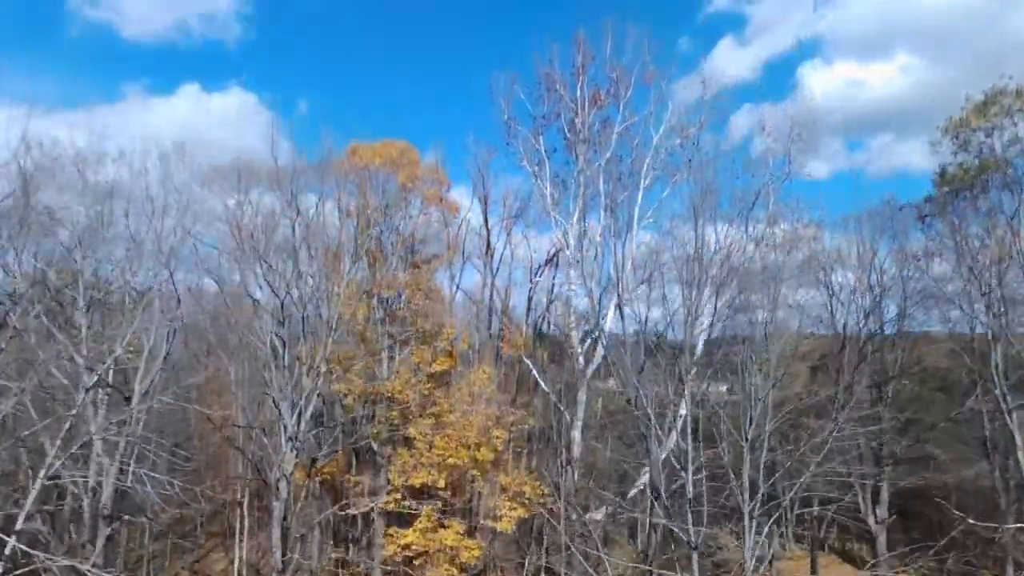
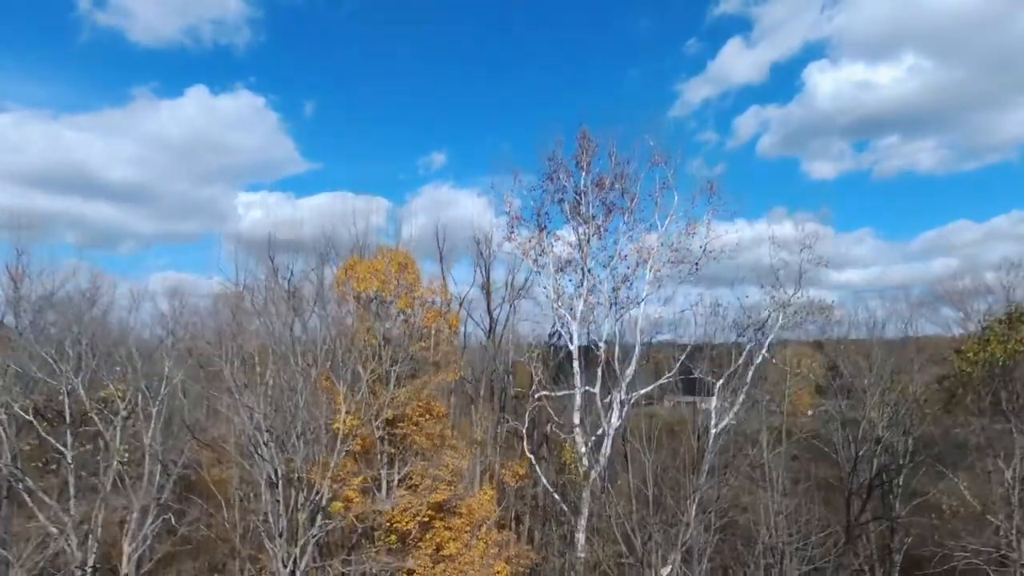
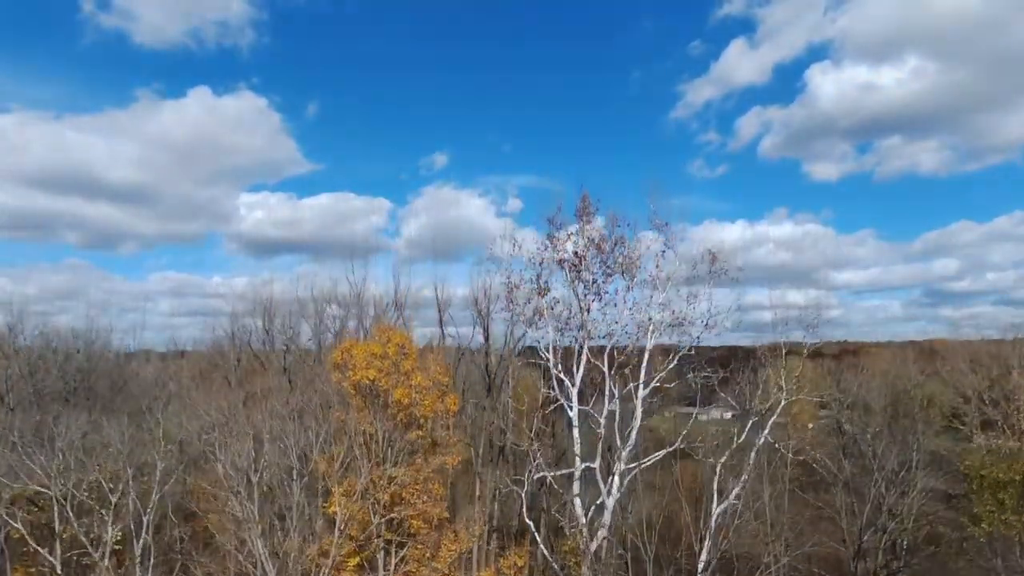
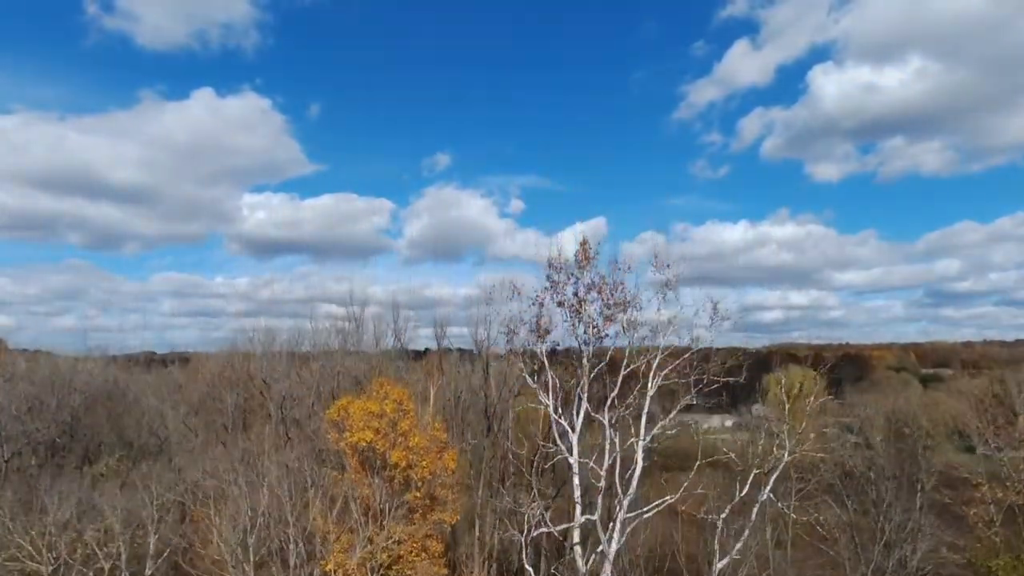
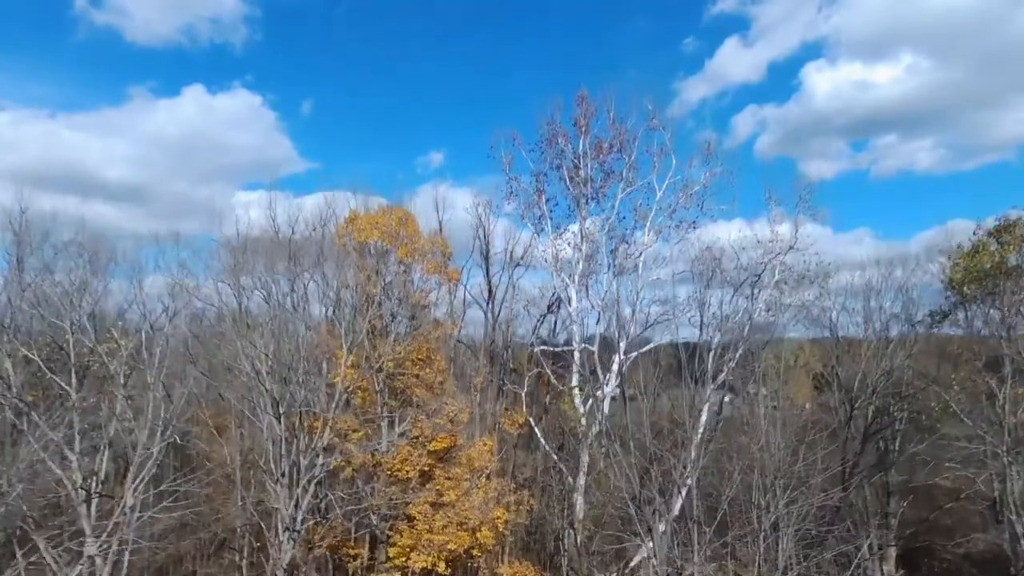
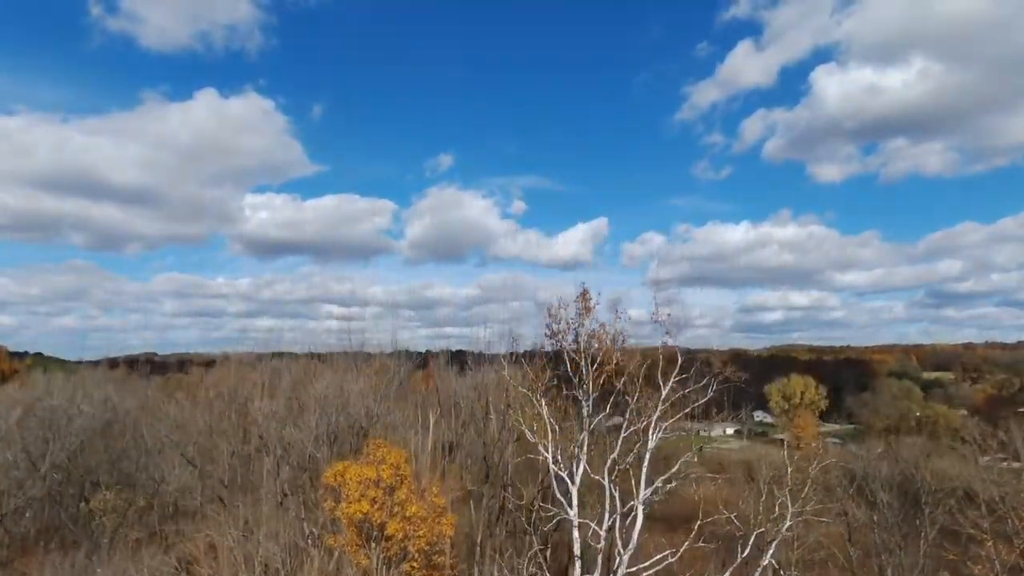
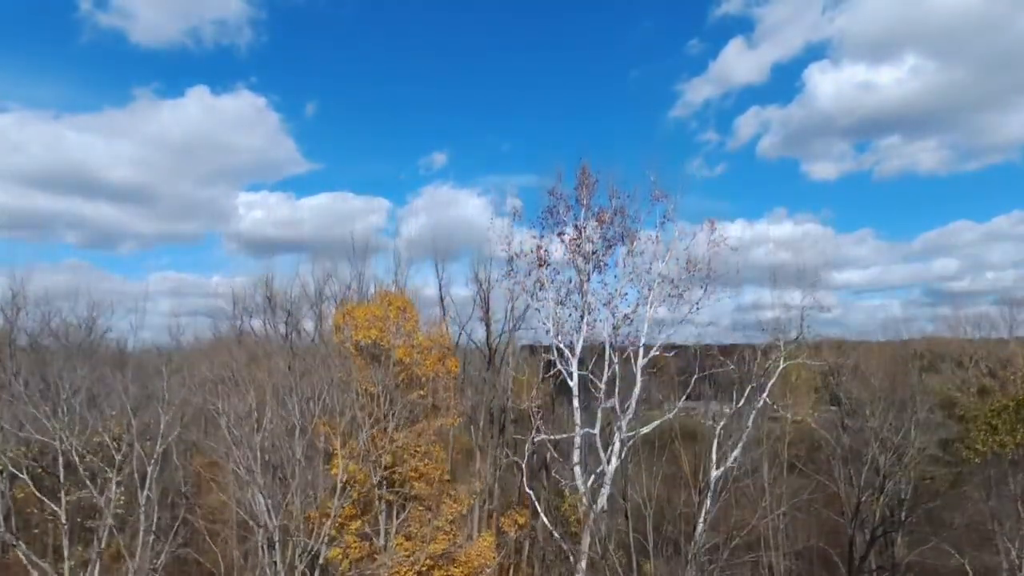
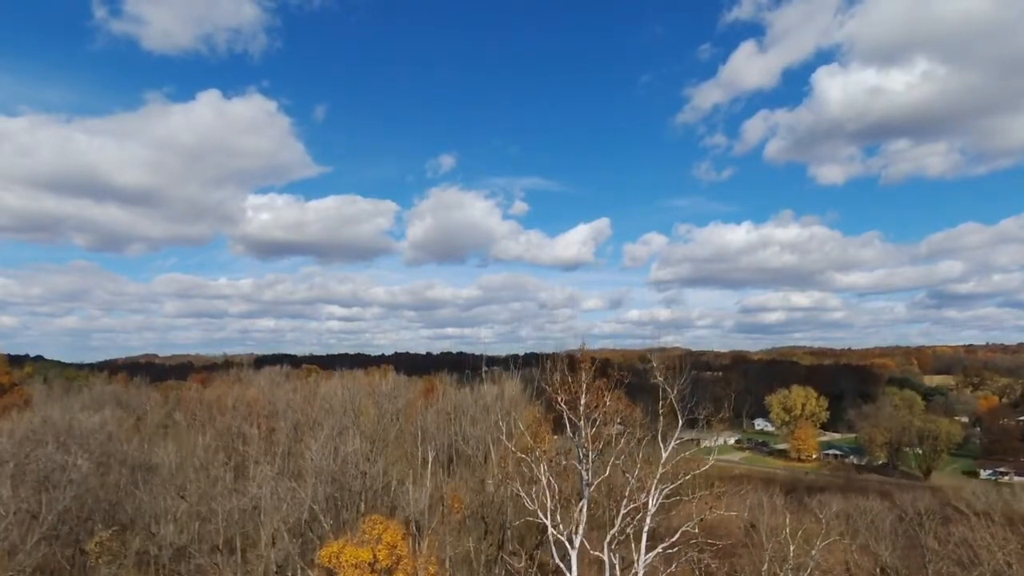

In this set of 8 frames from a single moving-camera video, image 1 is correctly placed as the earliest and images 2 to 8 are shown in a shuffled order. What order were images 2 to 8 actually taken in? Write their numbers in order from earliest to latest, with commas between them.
5, 2, 7, 3, 4, 6, 8
